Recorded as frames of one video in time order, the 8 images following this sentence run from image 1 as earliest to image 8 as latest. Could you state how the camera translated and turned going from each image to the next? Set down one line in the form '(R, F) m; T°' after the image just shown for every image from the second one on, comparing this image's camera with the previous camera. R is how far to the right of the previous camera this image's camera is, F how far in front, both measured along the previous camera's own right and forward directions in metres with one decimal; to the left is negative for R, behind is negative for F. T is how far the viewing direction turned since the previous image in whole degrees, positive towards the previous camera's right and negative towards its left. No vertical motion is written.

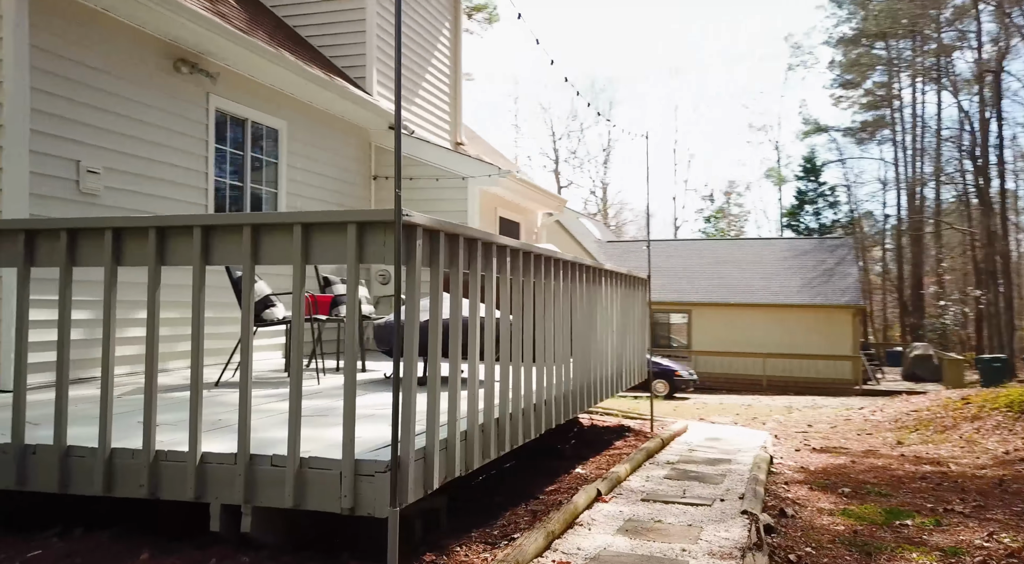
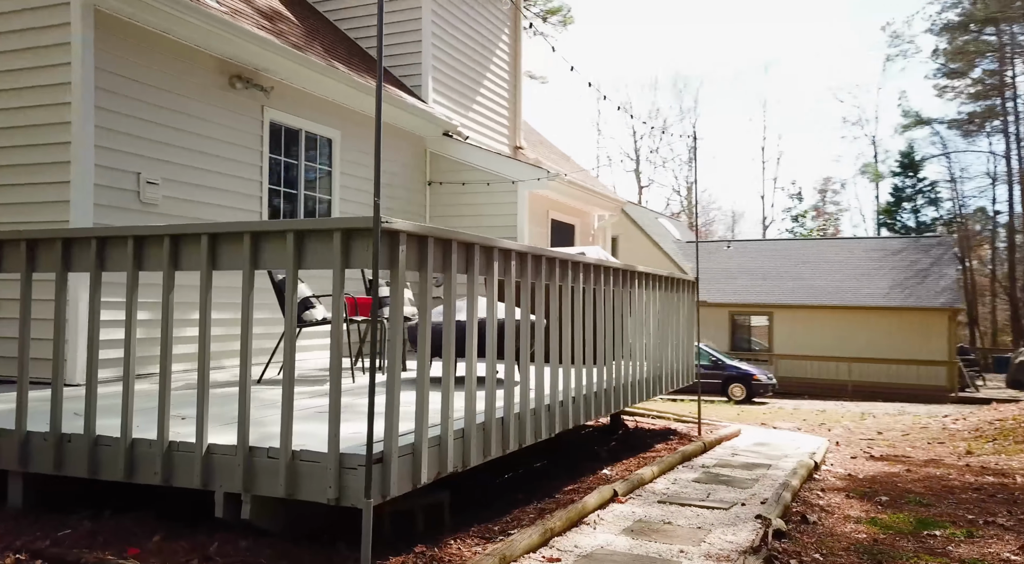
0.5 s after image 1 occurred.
(+0.5, -0.1) m; -6°
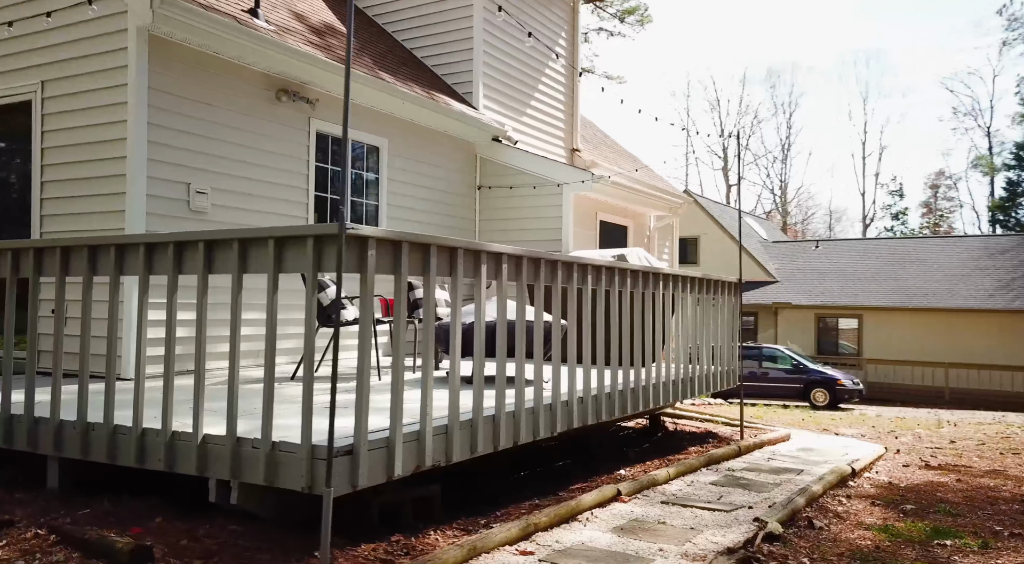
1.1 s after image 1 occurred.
(+0.6, -0.2) m; -7°
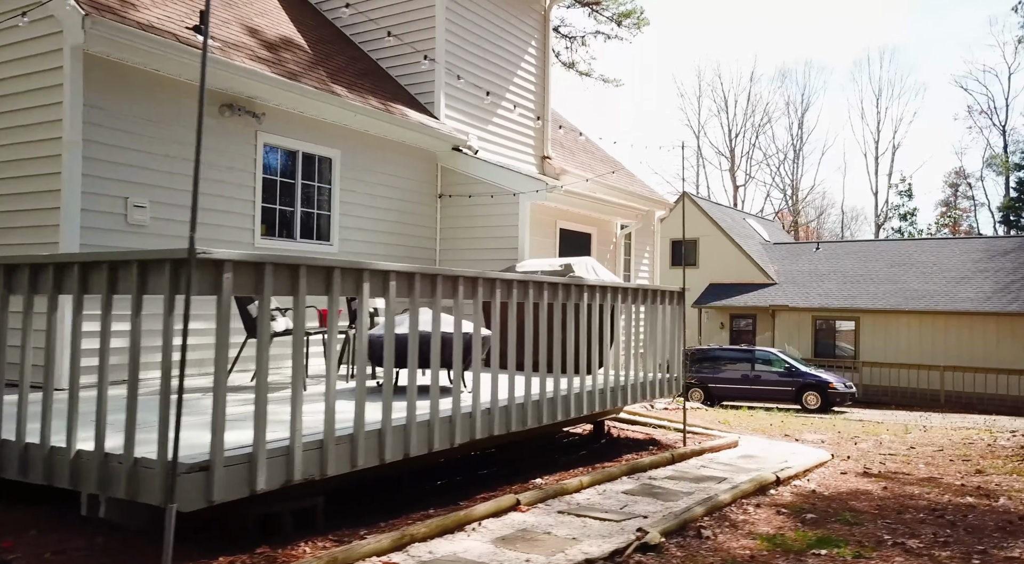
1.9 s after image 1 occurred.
(+0.9, -0.2) m; -2°
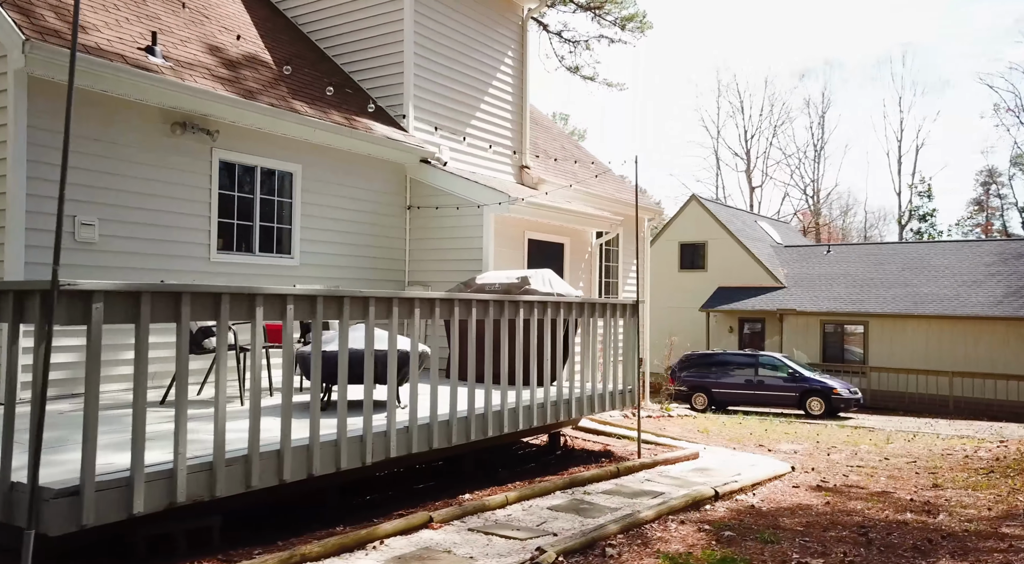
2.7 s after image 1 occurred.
(+0.9, -0.1) m; -2°
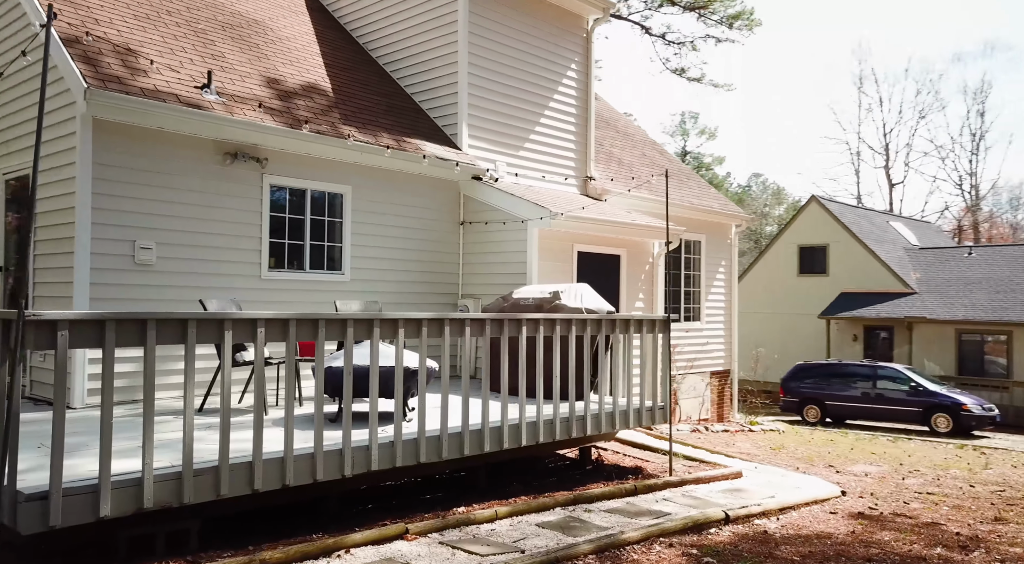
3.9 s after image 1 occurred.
(+1.4, -0.1) m; -11°
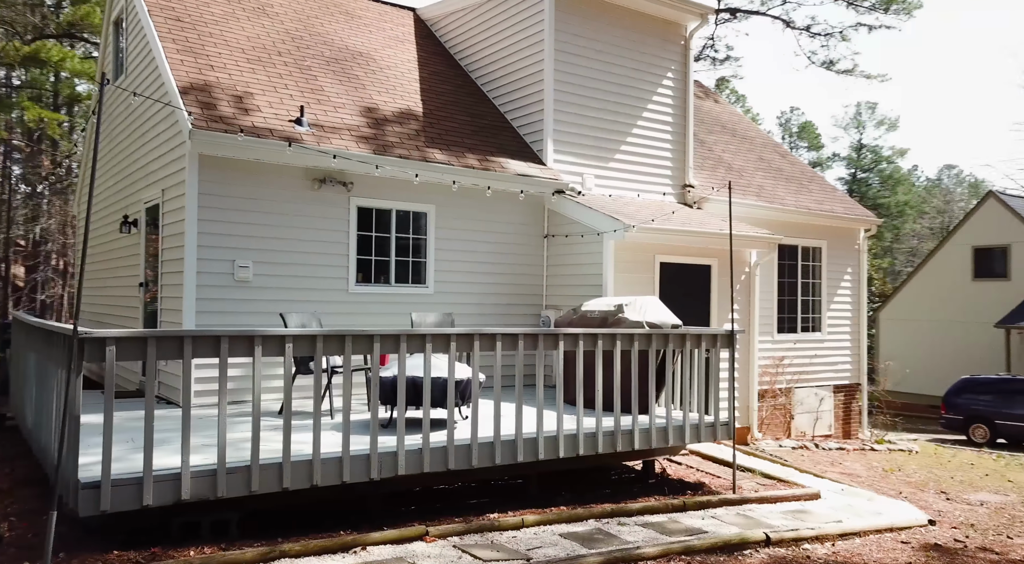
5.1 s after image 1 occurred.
(+1.5, -0.1) m; -13°
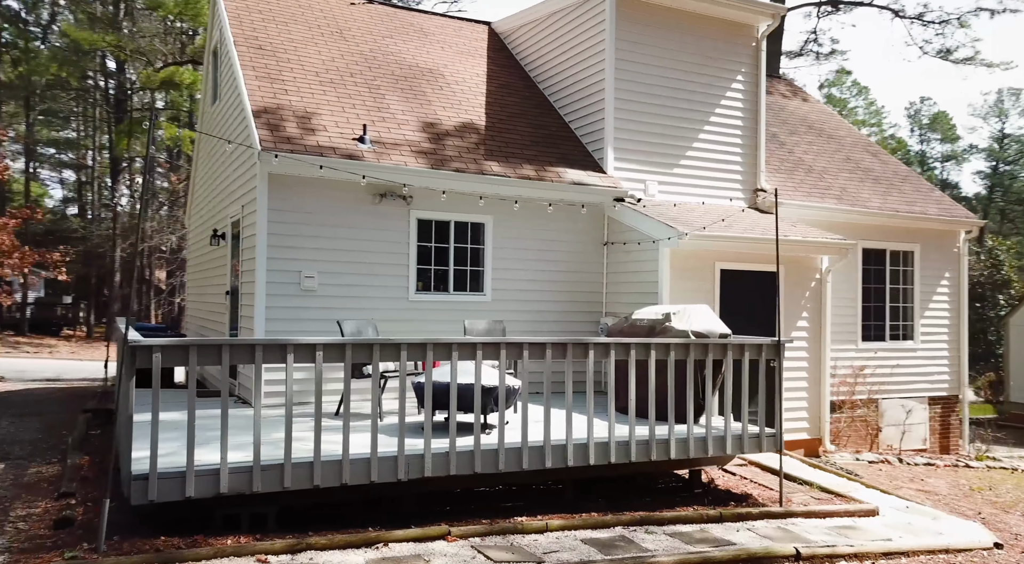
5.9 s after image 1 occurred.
(+1.0, -0.2) m; -10°
